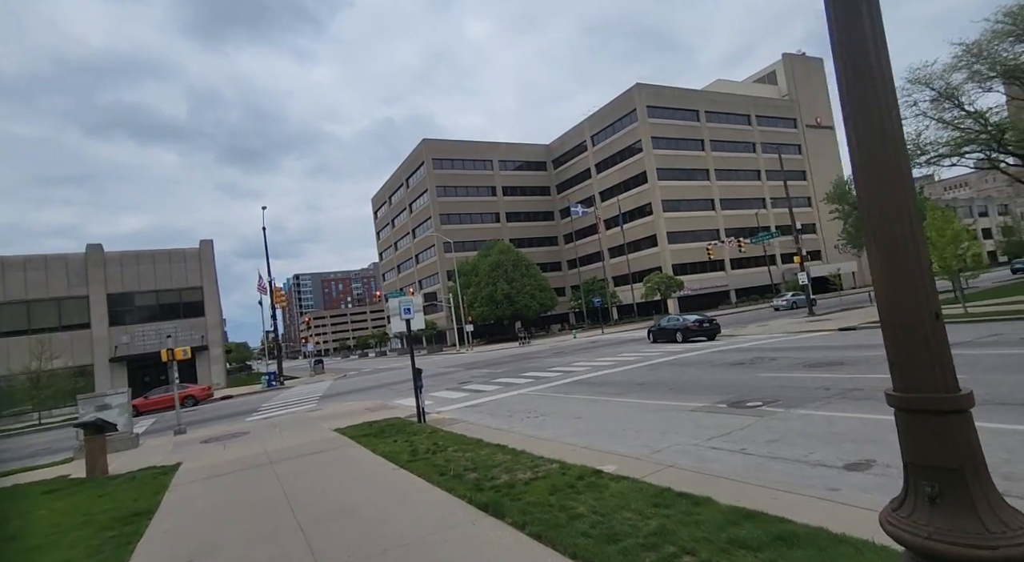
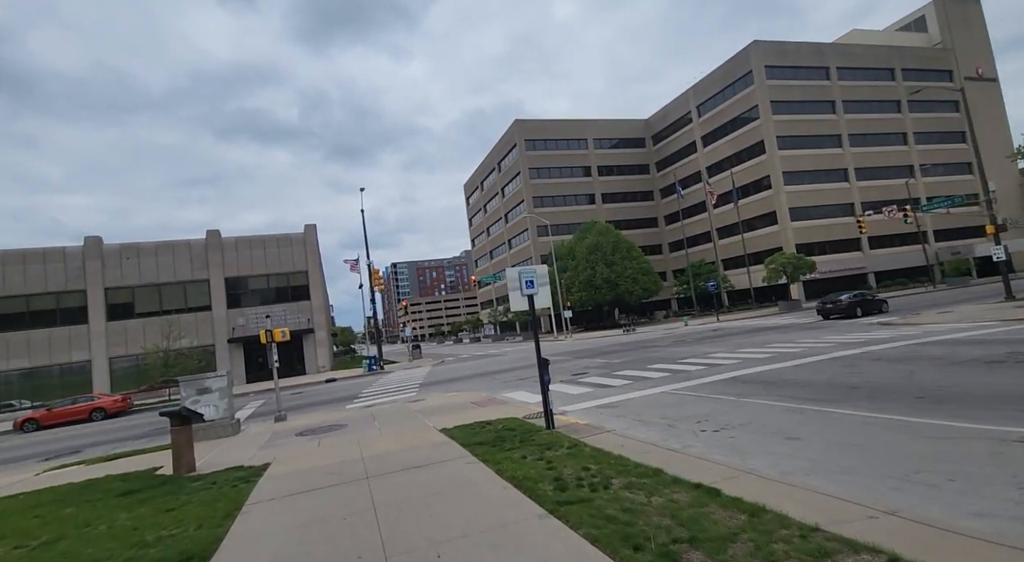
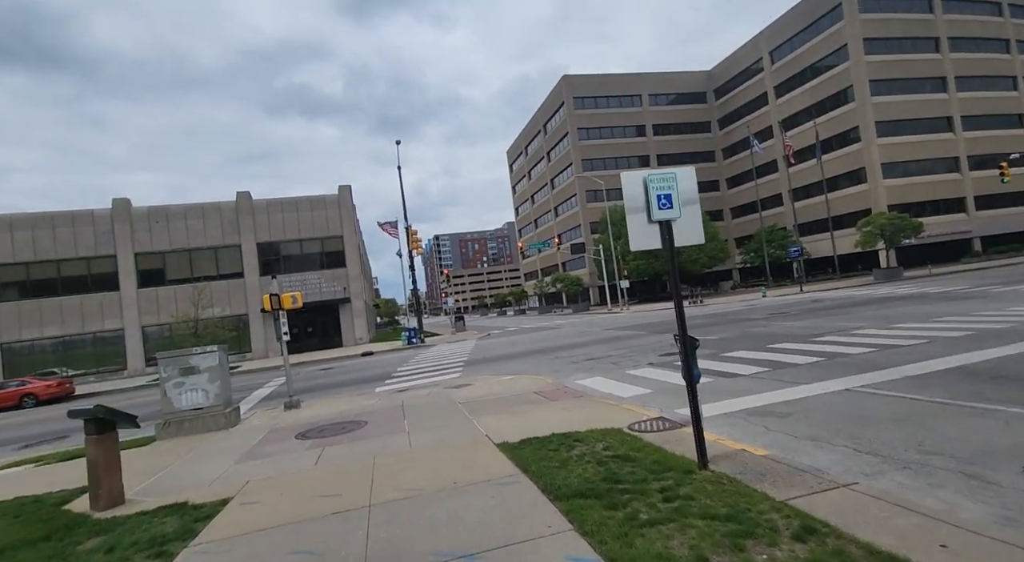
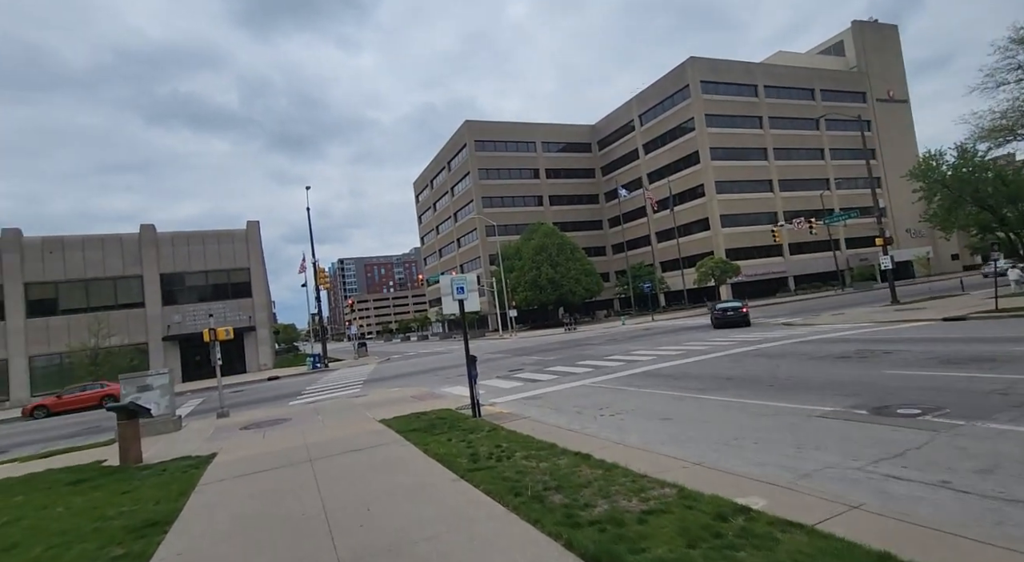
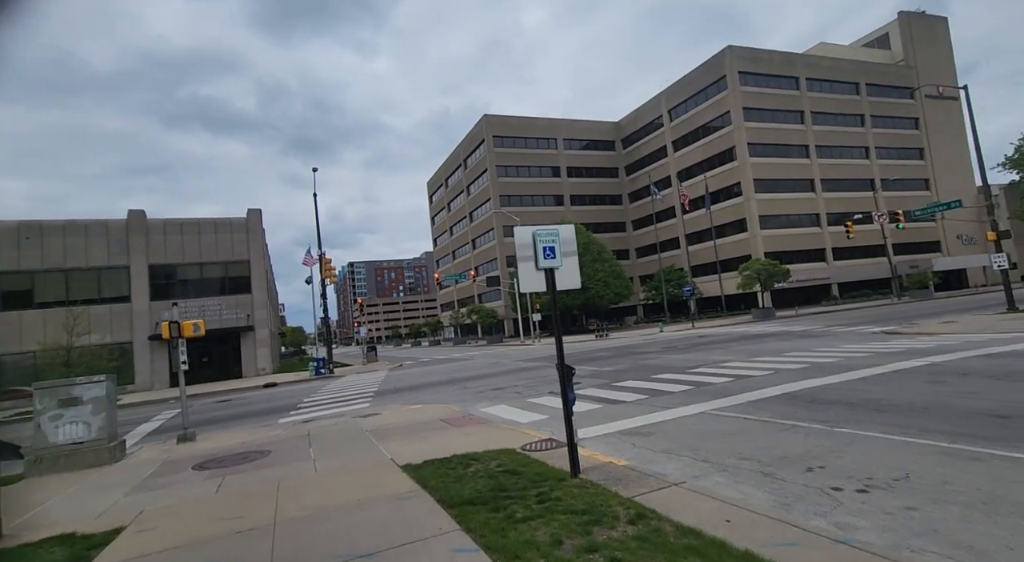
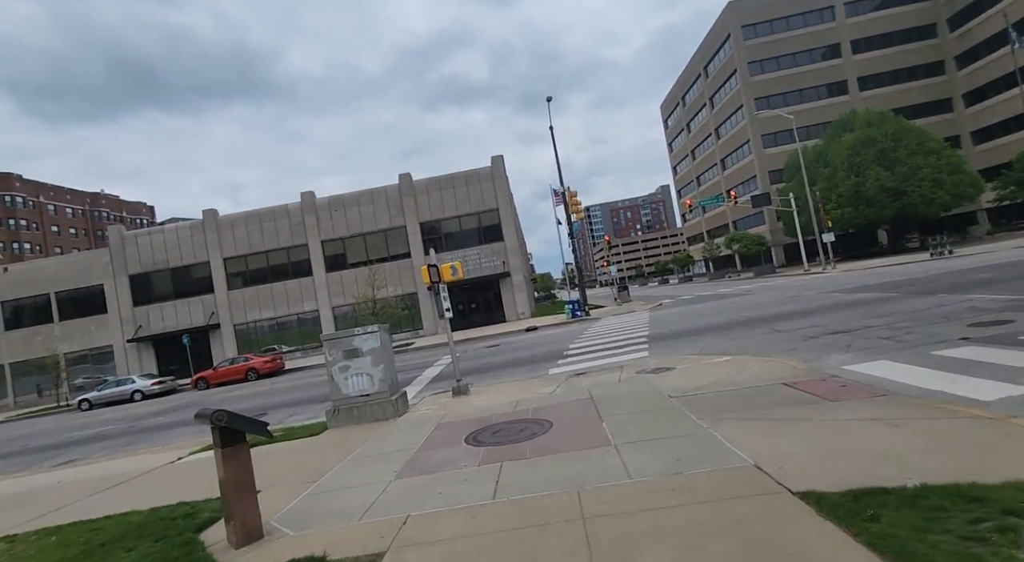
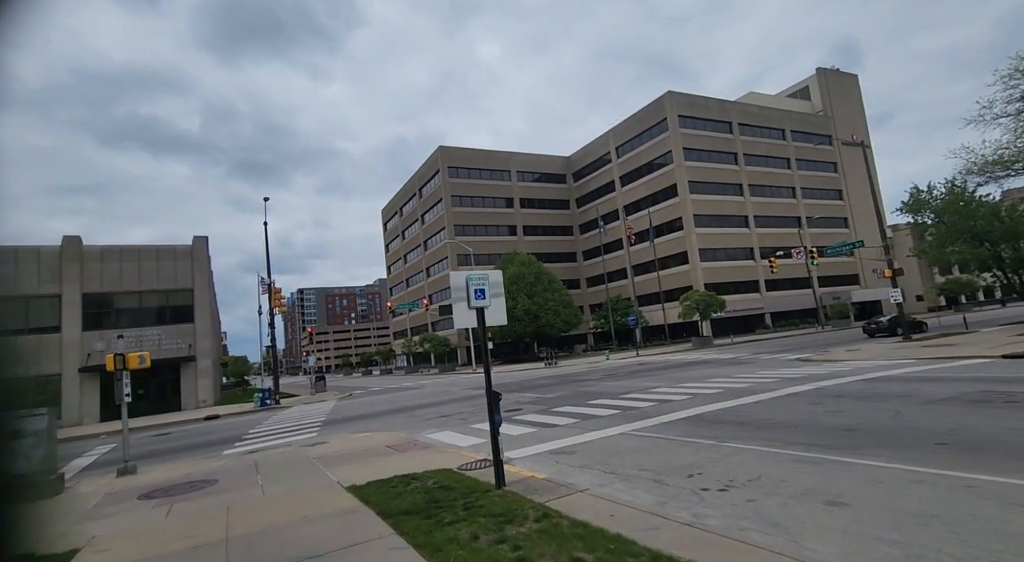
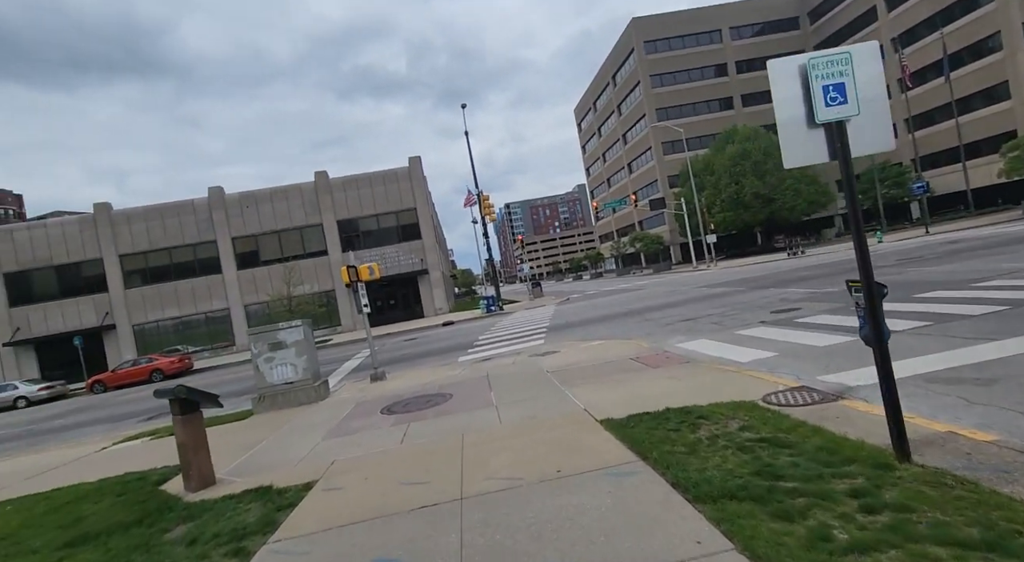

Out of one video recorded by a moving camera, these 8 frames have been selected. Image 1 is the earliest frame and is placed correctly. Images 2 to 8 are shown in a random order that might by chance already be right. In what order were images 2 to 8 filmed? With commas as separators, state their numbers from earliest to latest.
4, 2, 7, 5, 3, 8, 6
